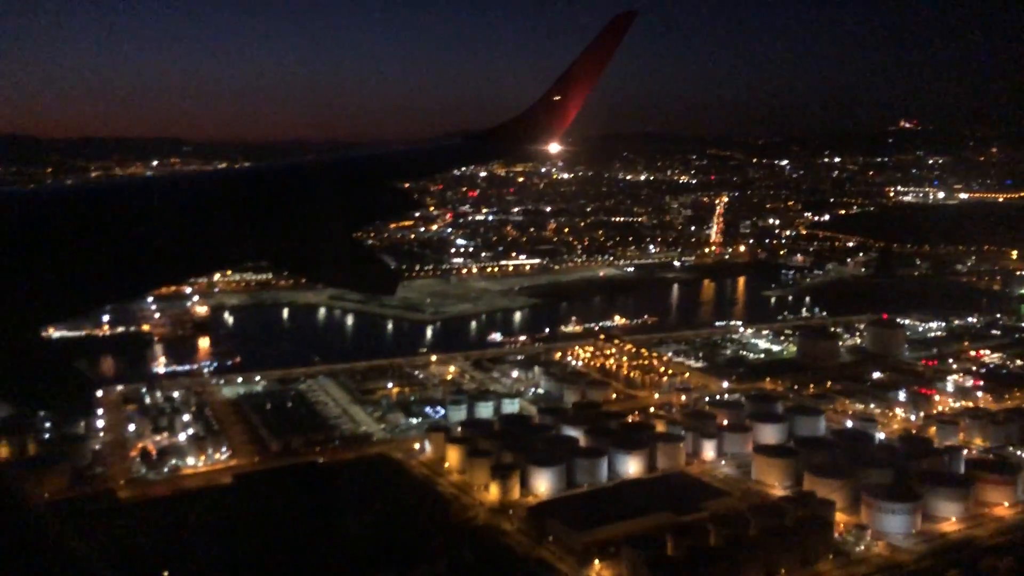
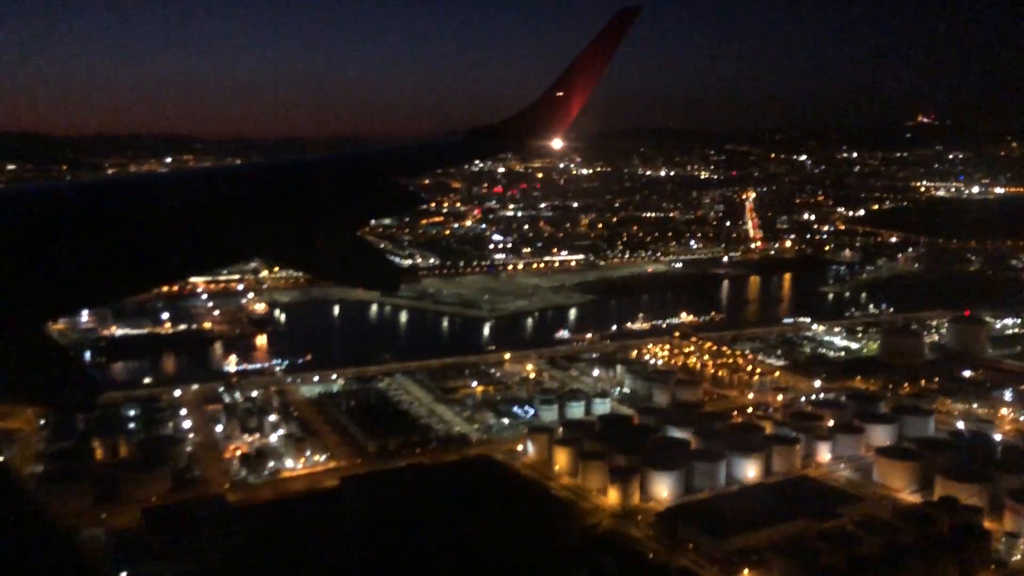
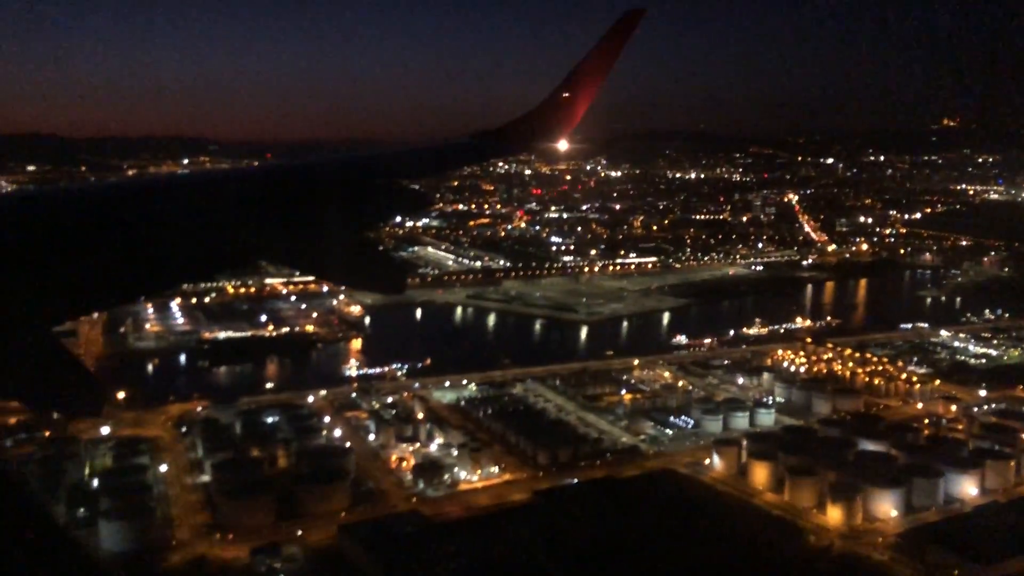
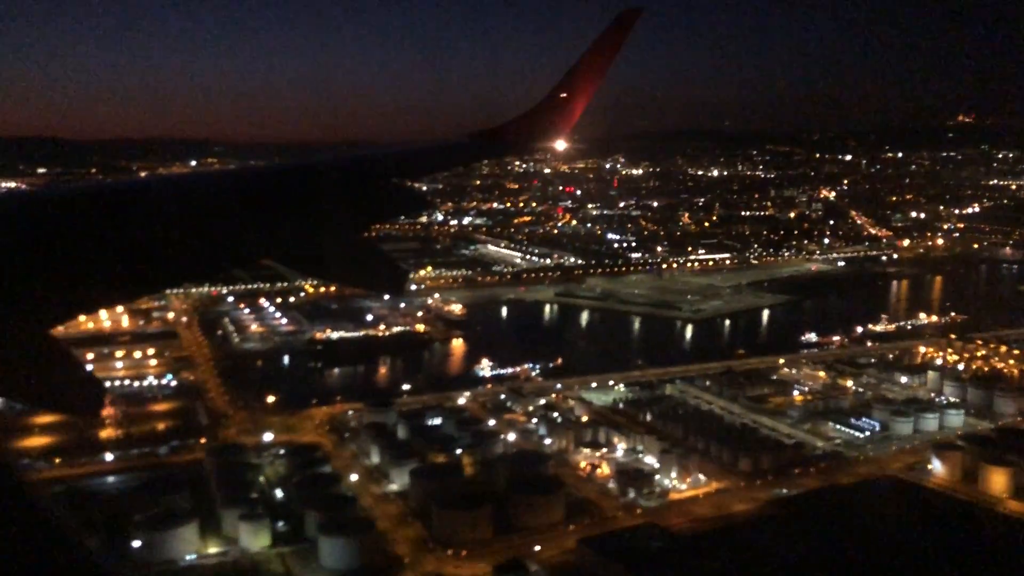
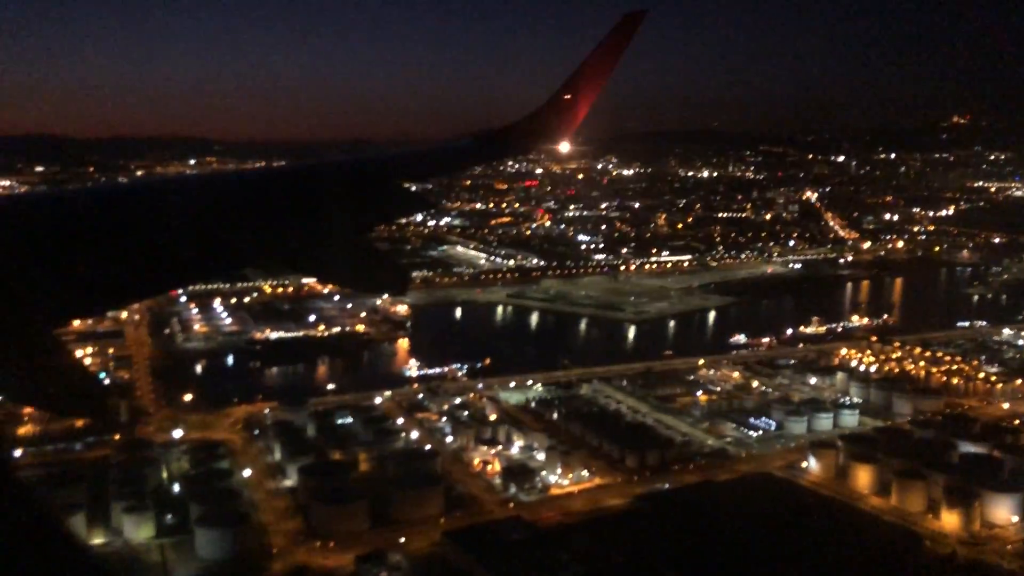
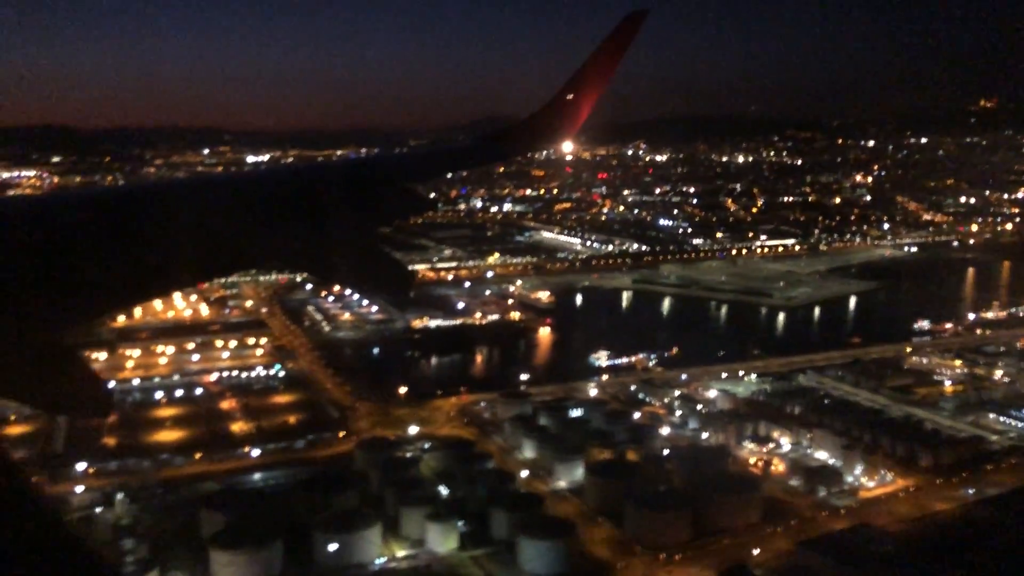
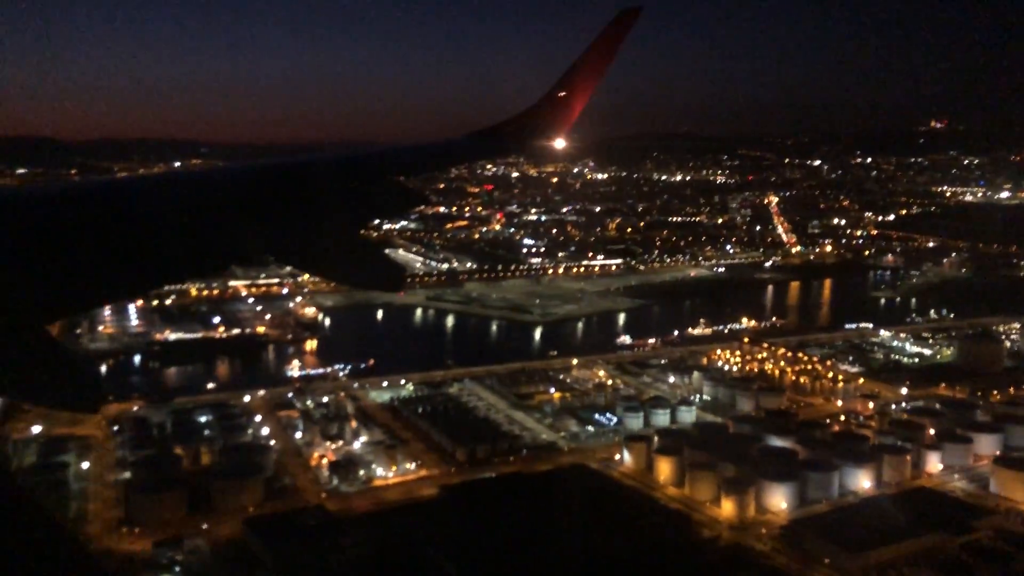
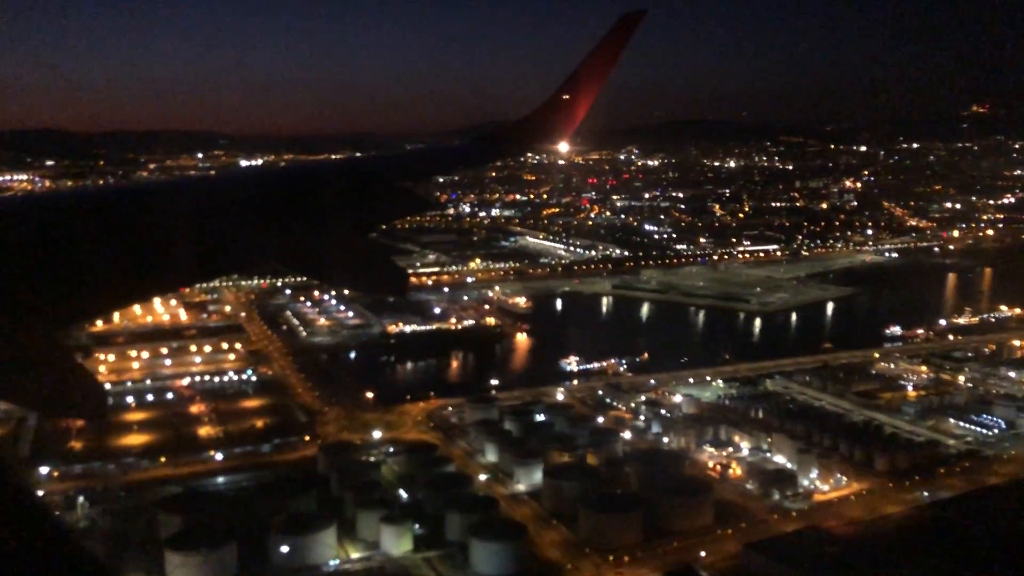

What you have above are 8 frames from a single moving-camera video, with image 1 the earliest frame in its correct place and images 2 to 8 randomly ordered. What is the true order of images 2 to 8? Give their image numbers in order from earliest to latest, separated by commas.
2, 7, 3, 5, 4, 8, 6
